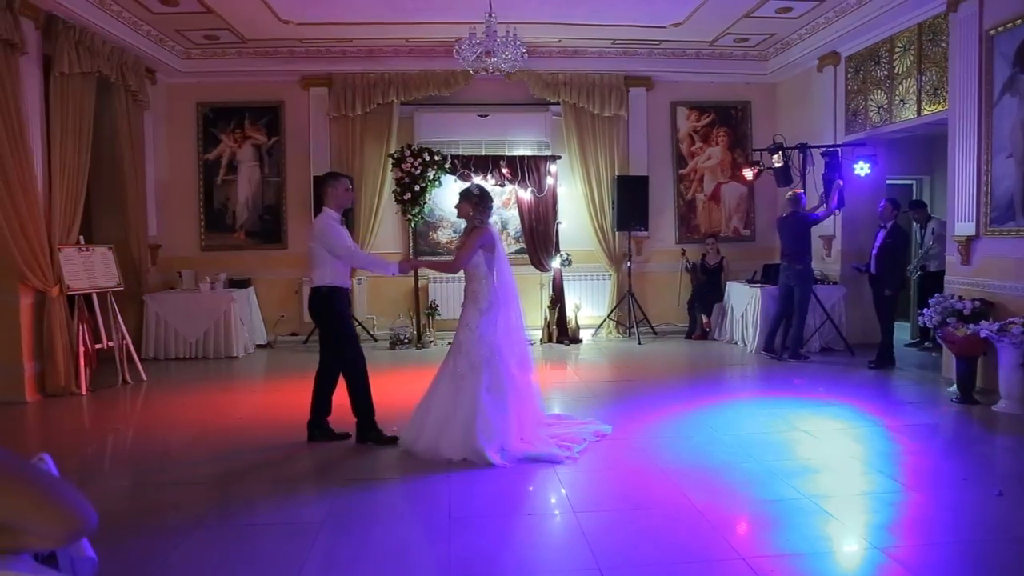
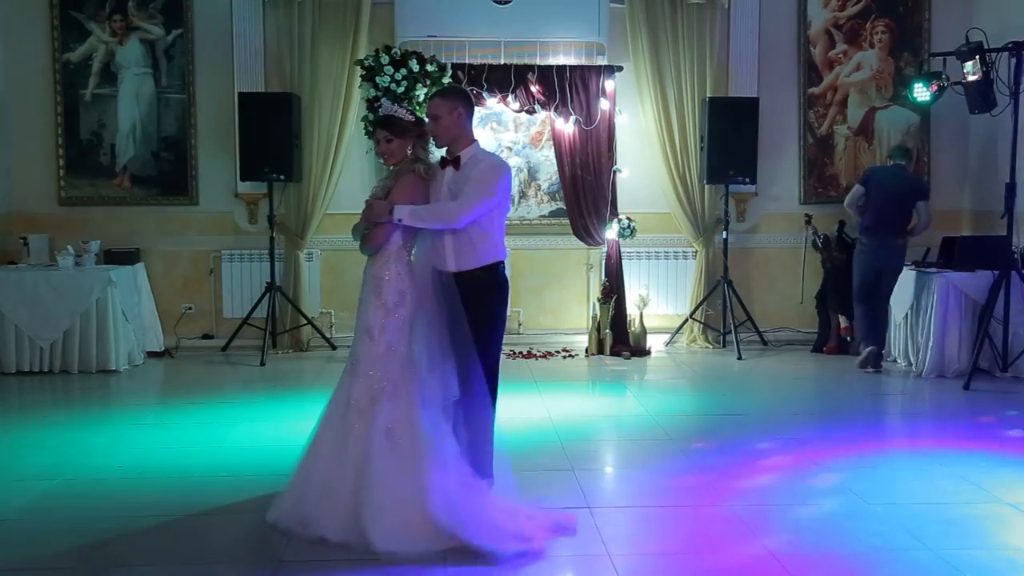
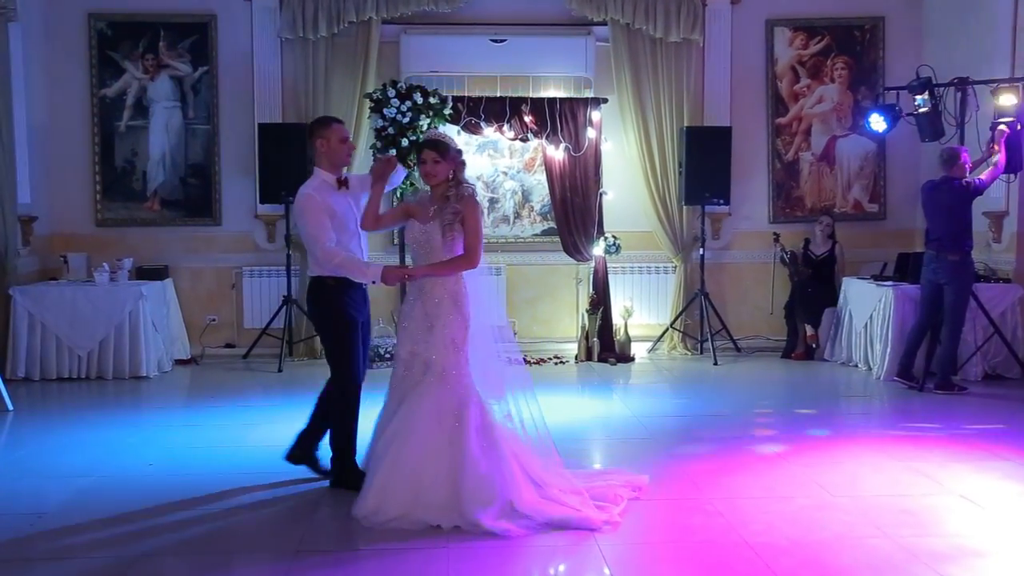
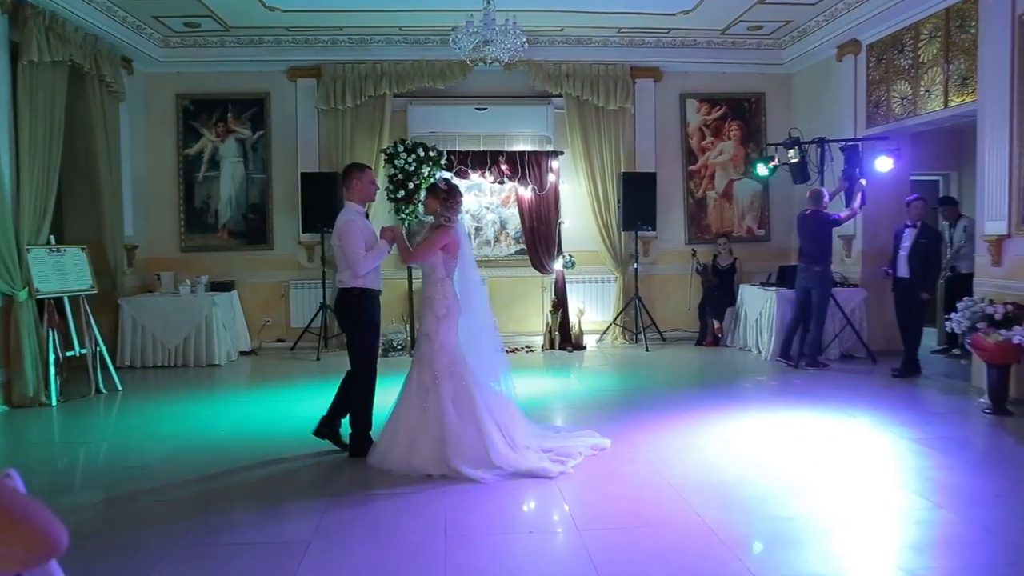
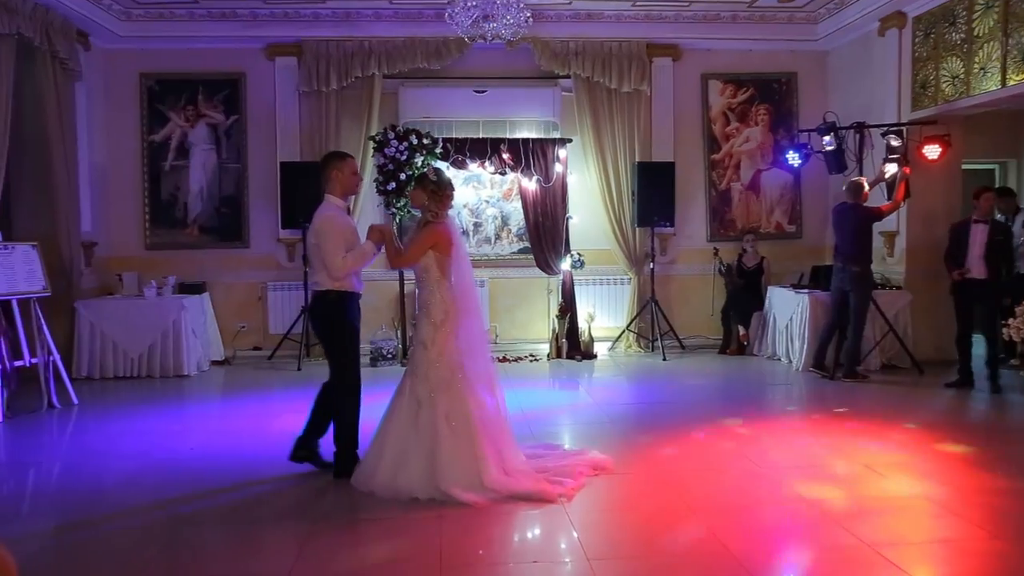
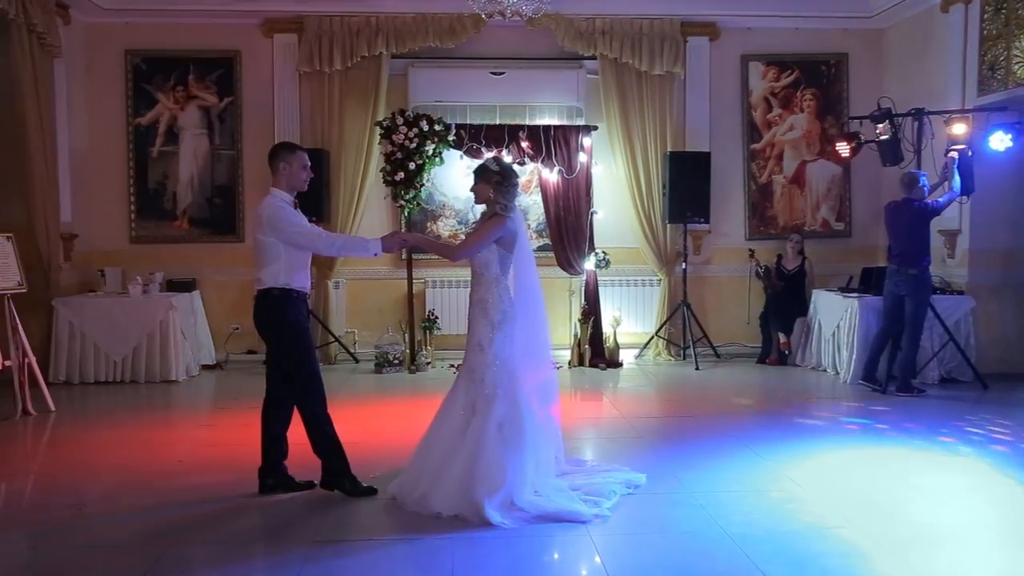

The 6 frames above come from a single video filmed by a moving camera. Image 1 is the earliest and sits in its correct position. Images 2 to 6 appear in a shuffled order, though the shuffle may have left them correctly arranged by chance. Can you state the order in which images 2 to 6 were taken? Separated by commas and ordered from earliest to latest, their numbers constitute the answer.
4, 5, 6, 3, 2
